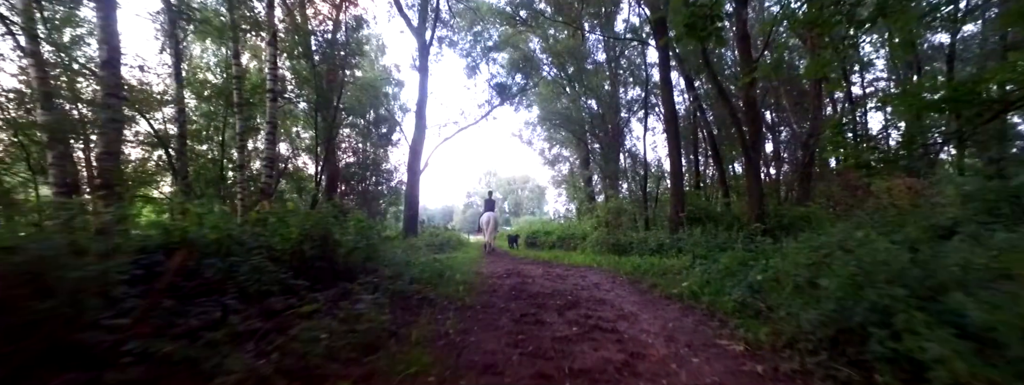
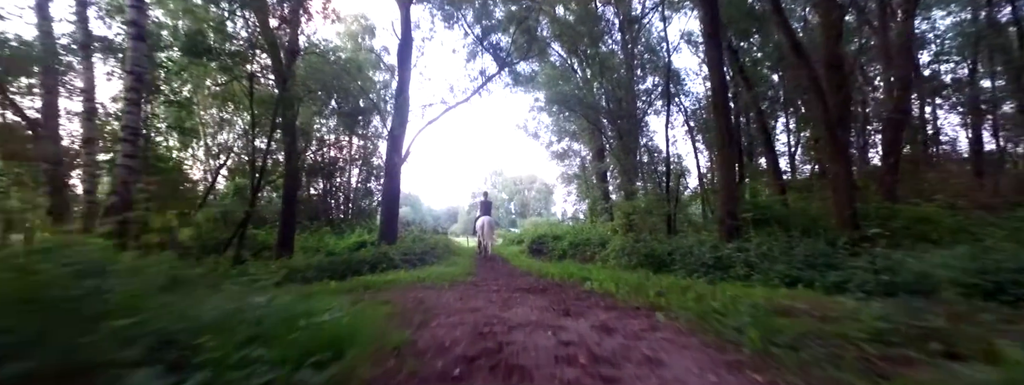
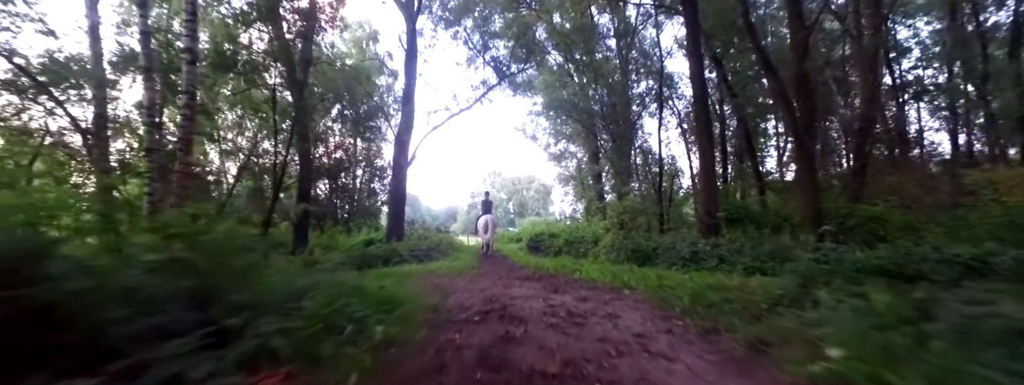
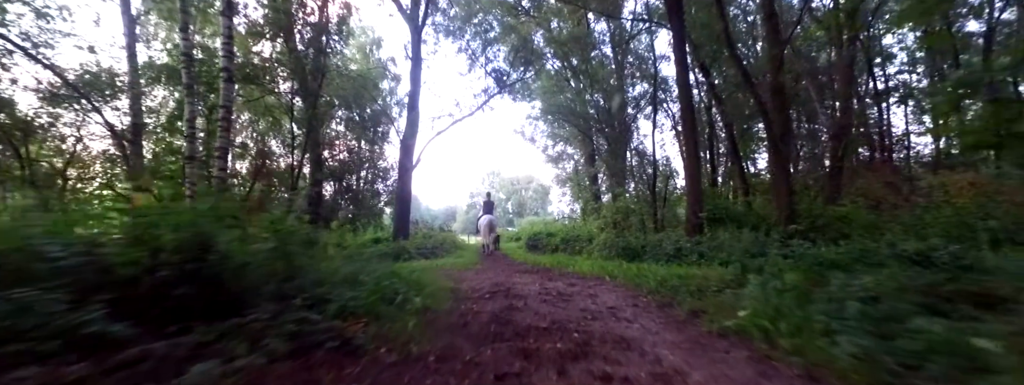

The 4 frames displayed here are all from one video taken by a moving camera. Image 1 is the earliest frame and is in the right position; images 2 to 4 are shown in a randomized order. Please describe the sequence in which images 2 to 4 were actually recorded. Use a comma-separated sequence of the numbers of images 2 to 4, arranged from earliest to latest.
4, 3, 2
